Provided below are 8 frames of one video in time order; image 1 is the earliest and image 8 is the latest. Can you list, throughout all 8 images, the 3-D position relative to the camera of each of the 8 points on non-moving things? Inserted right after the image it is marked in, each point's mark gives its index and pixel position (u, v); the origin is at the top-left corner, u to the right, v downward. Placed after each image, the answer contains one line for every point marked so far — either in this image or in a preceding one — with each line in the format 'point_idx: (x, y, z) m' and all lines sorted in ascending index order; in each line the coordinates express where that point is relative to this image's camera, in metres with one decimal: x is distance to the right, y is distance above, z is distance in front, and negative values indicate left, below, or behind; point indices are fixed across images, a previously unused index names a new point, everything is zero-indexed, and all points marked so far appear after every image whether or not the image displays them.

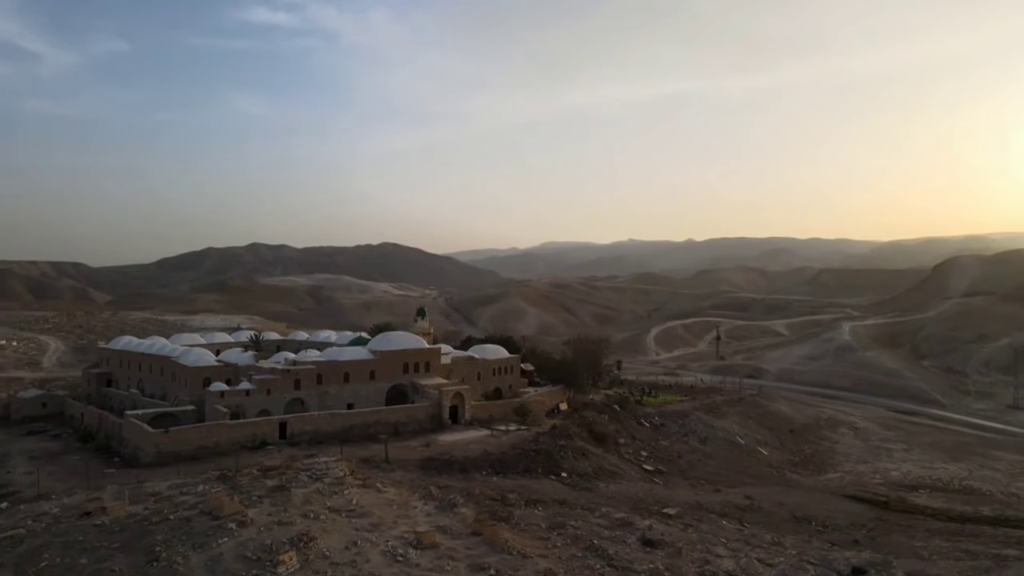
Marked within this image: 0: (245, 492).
0: (-5.6, -4.3, +15.6) m
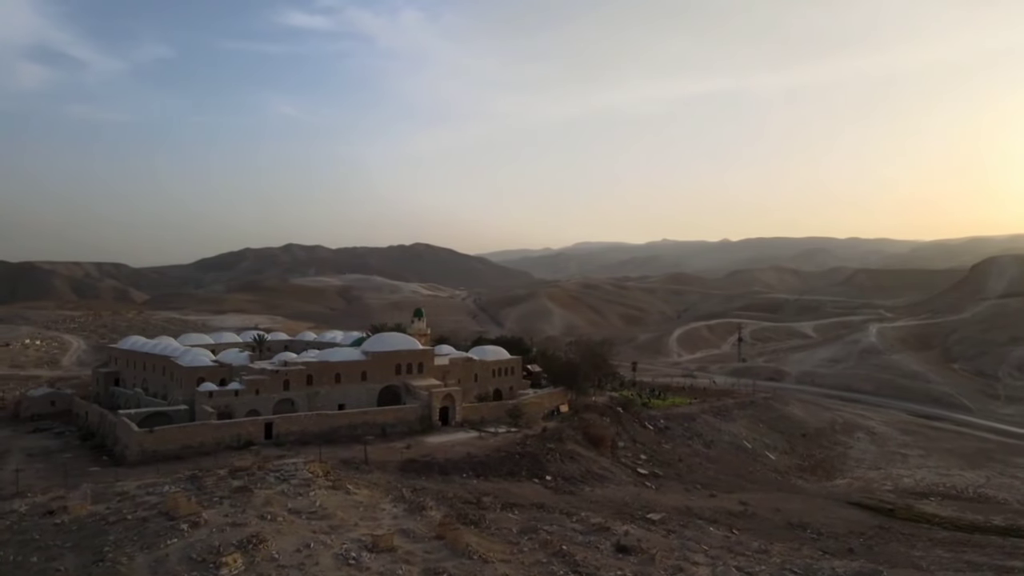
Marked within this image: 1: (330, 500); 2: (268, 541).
0: (-6.4, -4.3, +15.7) m
1: (-4.1, -4.8, +16.9) m
2: (-4.5, -4.7, +13.8) m
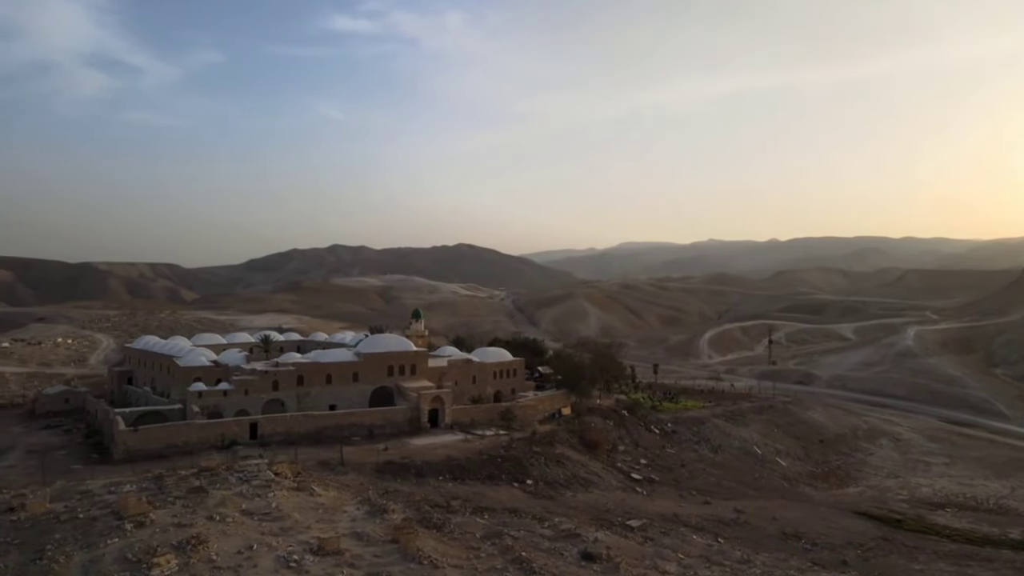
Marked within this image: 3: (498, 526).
0: (-7.4, -4.4, +15.9) m
1: (-5.1, -4.8, +16.9) m
2: (-5.6, -4.7, +13.9) m
3: (-0.4, -6.0, +18.9) m
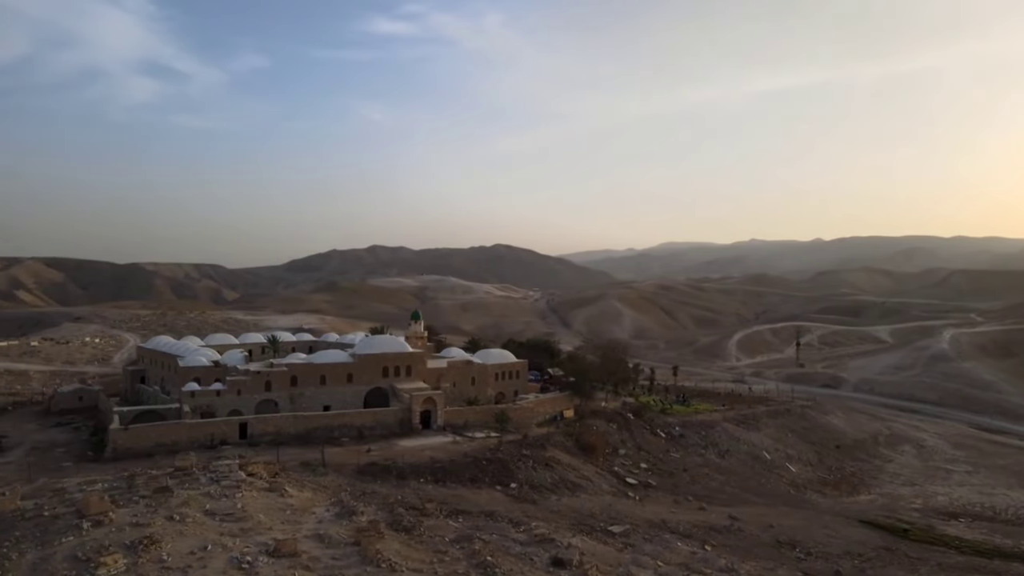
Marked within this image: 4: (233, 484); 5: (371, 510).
0: (-8.3, -4.4, +16.1) m
1: (-5.8, -4.9, +17.0) m
2: (-6.6, -4.8, +14.0) m
3: (-1.0, -6.1, +18.8) m
4: (-6.5, -4.6, +17.5) m
5: (-3.5, -5.5, +18.4) m
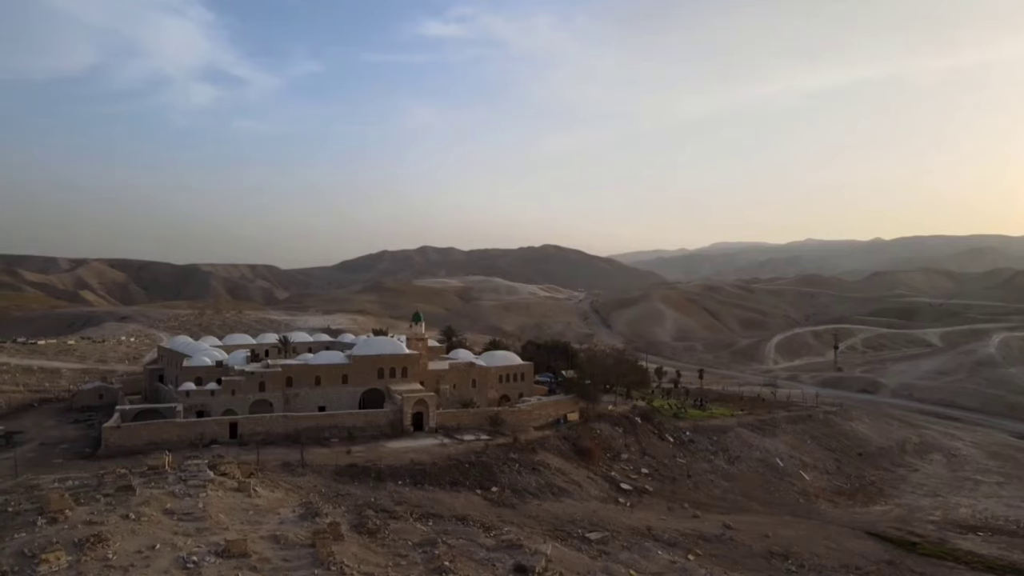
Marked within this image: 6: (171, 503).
0: (-9.2, -4.5, +16.5) m
1: (-6.7, -4.9, +17.2) m
2: (-7.7, -4.8, +14.3) m
3: (-1.8, -6.1, +18.6) m
4: (-7.4, -4.7, +17.7) m
5: (-4.3, -5.5, +18.5) m
6: (-7.5, -4.7, +16.5) m
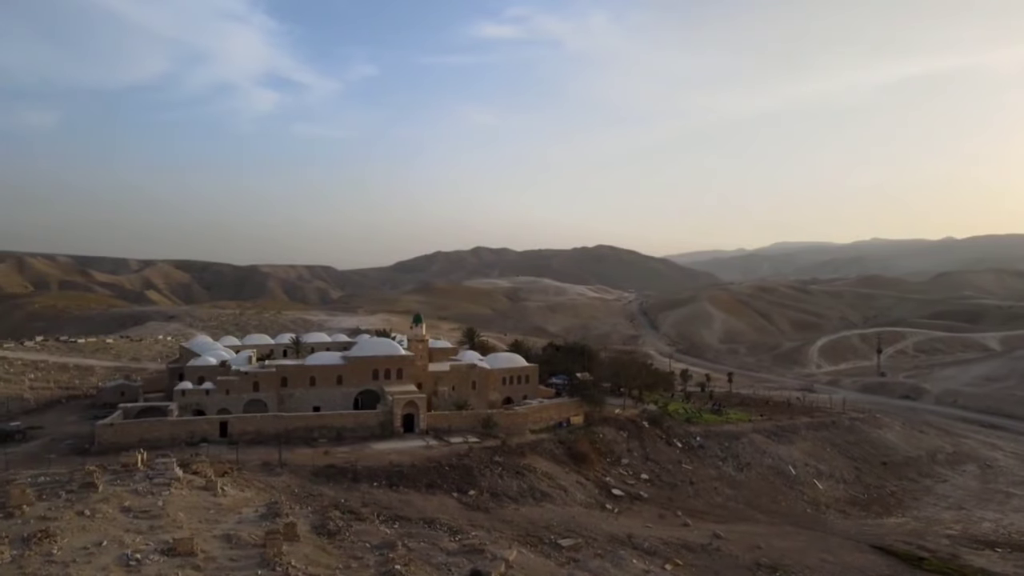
0: (-10.3, -4.5, +17.0) m
1: (-7.8, -5.0, +17.6) m
2: (-8.9, -4.9, +14.7) m
3: (-2.8, -6.2, +18.6) m
4: (-8.4, -4.7, +18.1) m
5: (-5.2, -5.6, +18.6) m
6: (-8.6, -4.8, +16.9) m
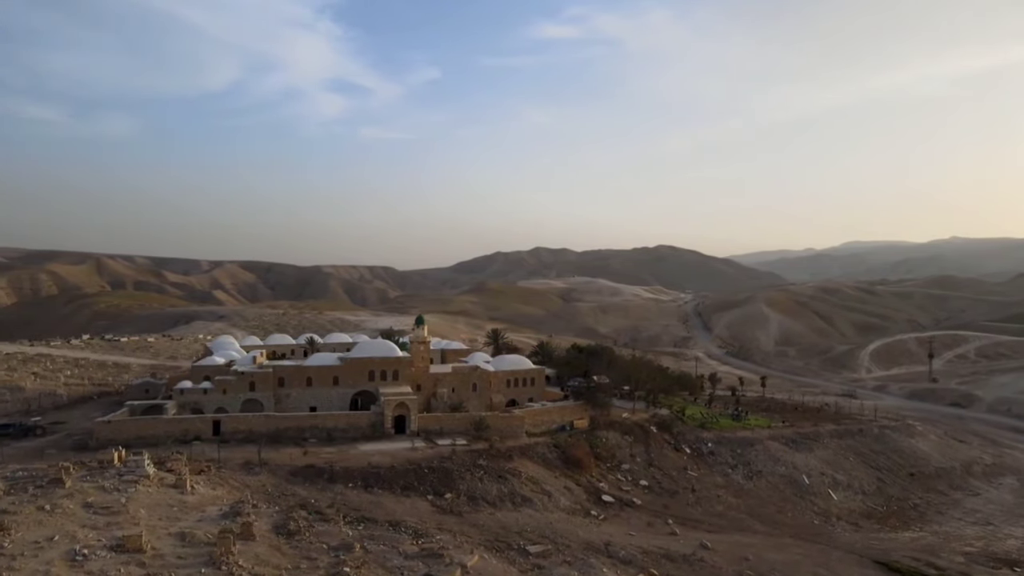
0: (-11.4, -4.6, +17.7) m
1: (-8.8, -5.0, +18.0) m
2: (-10.2, -4.9, +15.3) m
3: (-3.8, -6.2, +18.7) m
4: (-9.4, -4.8, +18.6) m
5: (-6.2, -5.7, +18.9) m
6: (-9.7, -4.8, +17.4) m
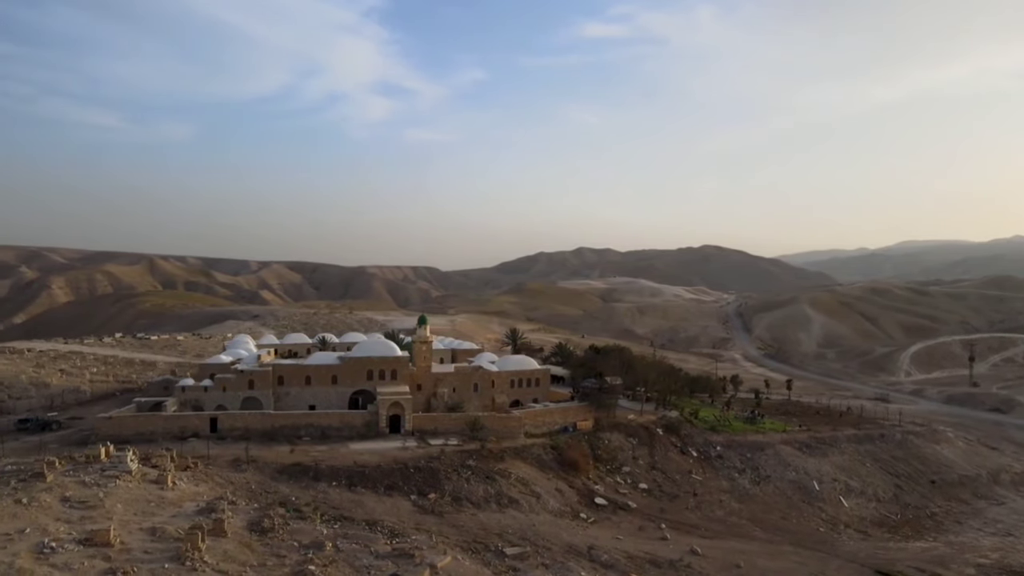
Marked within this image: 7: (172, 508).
0: (-12.1, -4.5, +18.2) m
1: (-9.5, -5.0, +18.4) m
2: (-11.1, -4.9, +15.8) m
3: (-4.4, -6.2, +18.8) m
4: (-10.1, -4.8, +19.0) m
5: (-6.9, -5.7, +19.1) m
6: (-10.4, -4.8, +17.9) m
7: (-8.3, -5.4, +18.4) m
